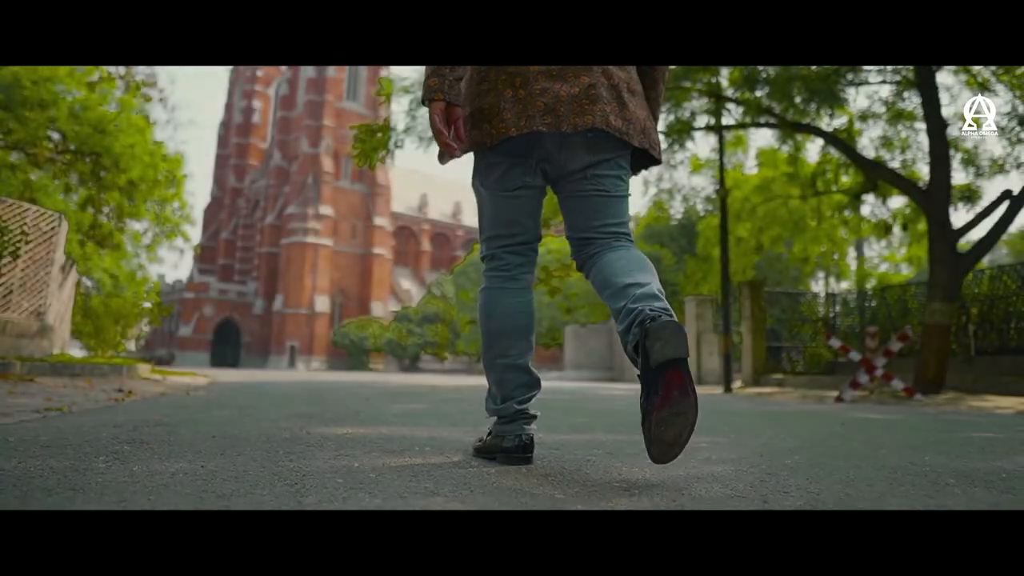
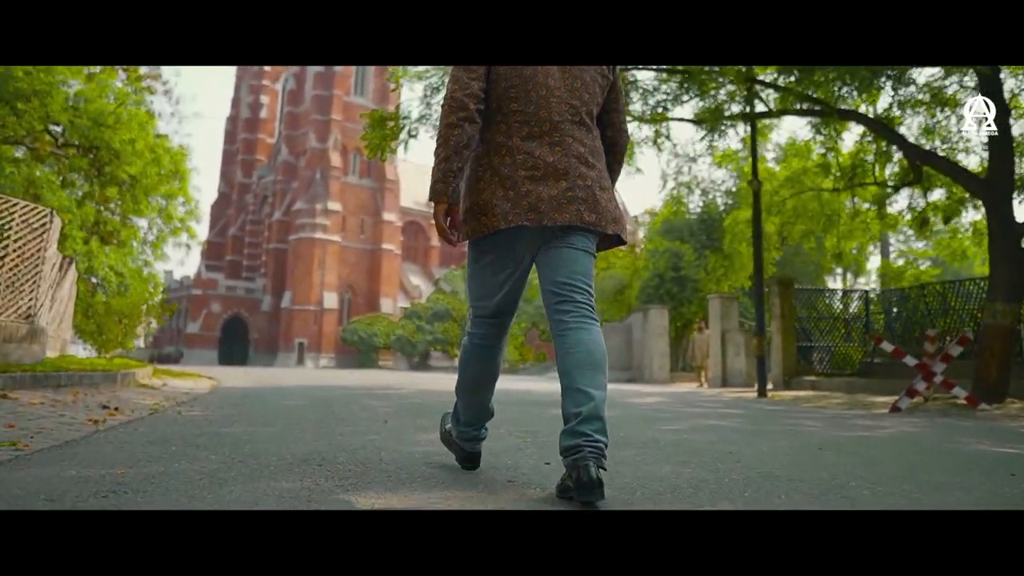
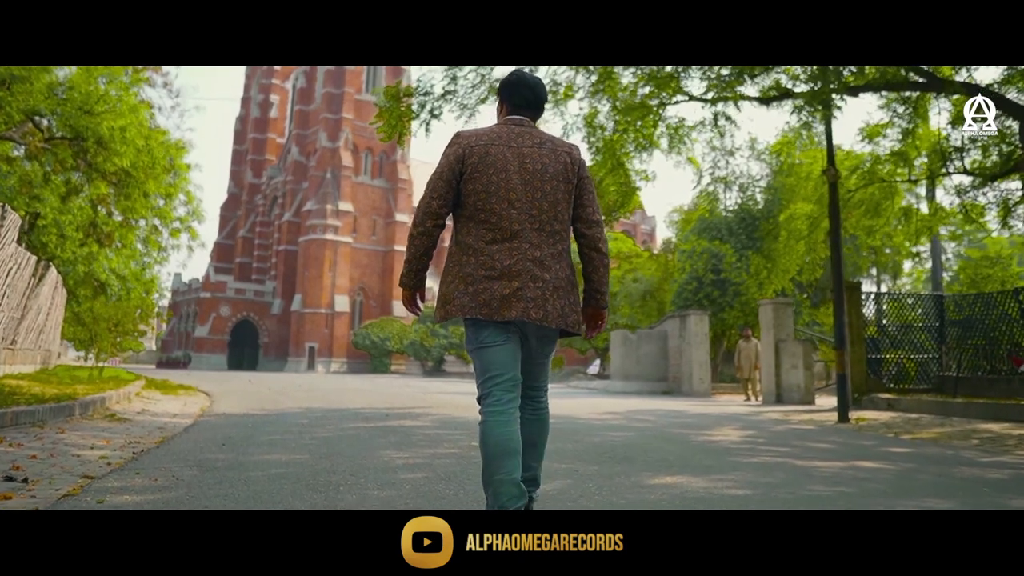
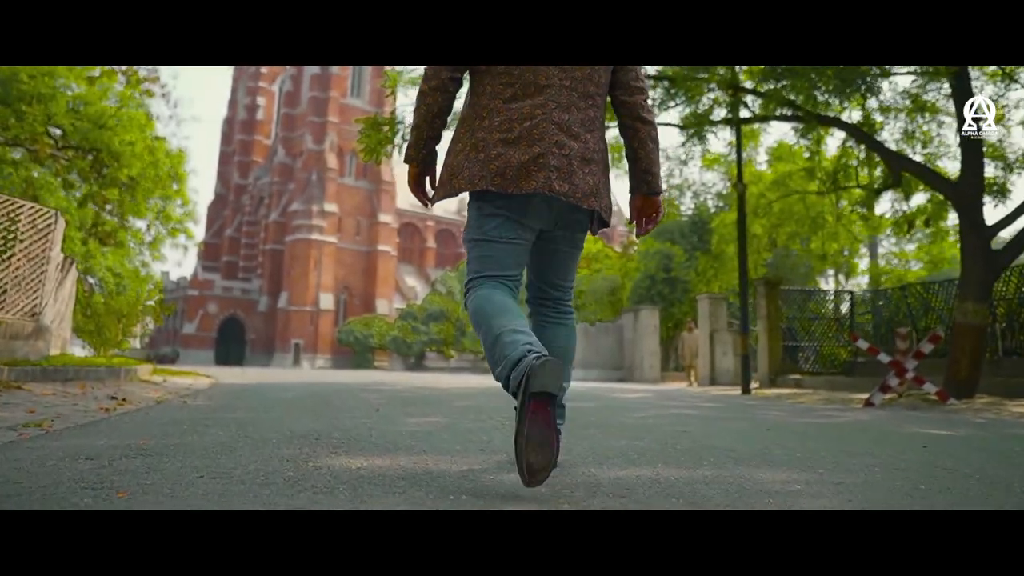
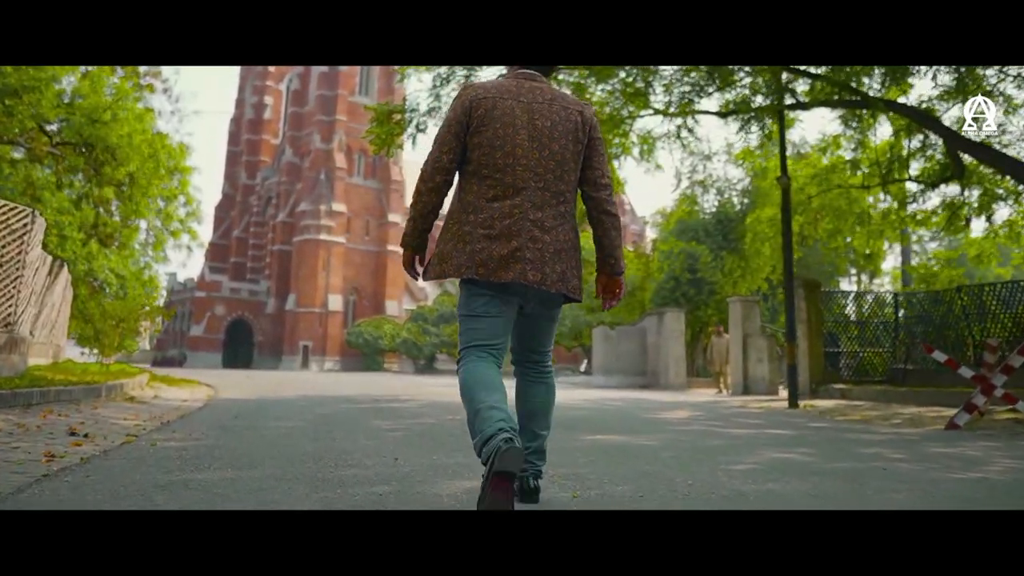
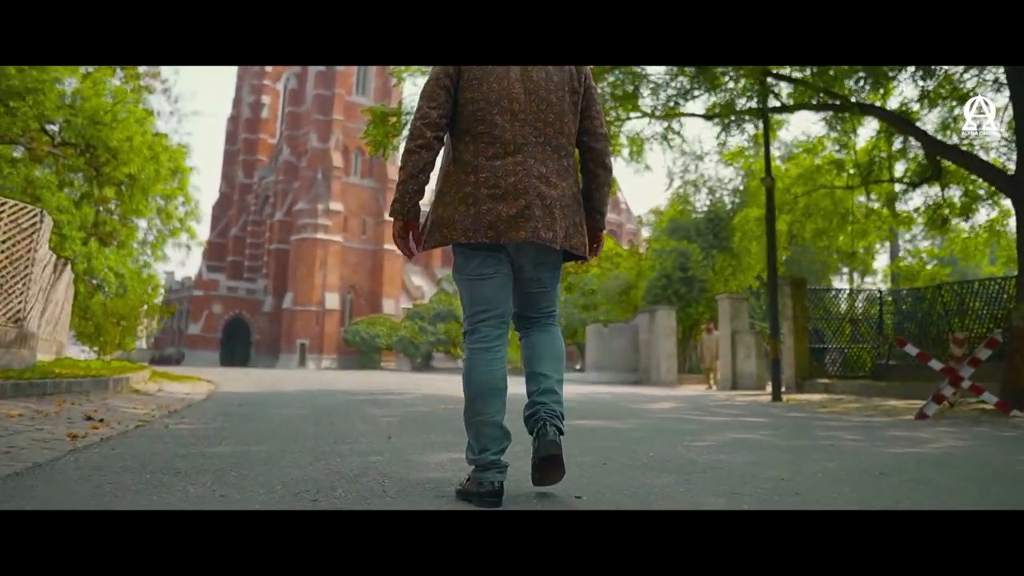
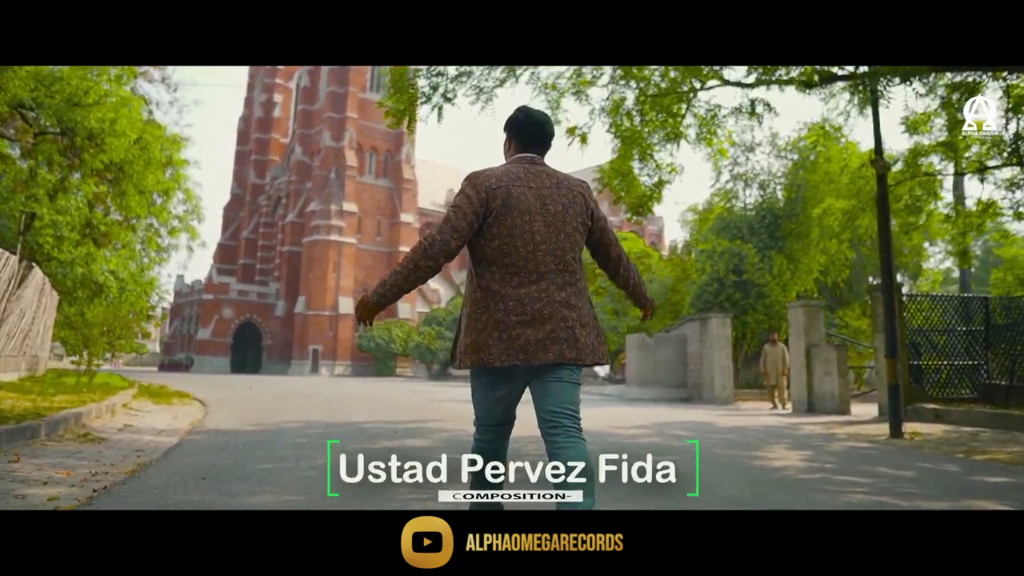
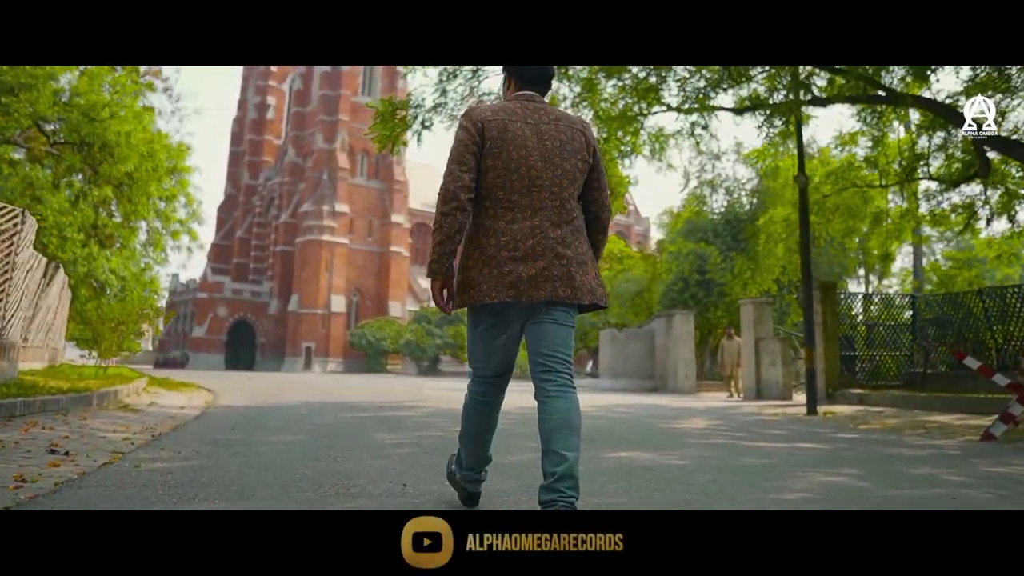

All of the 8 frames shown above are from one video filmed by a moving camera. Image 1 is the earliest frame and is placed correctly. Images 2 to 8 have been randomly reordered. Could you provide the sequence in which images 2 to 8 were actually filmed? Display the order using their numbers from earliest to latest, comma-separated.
4, 2, 6, 5, 8, 3, 7
